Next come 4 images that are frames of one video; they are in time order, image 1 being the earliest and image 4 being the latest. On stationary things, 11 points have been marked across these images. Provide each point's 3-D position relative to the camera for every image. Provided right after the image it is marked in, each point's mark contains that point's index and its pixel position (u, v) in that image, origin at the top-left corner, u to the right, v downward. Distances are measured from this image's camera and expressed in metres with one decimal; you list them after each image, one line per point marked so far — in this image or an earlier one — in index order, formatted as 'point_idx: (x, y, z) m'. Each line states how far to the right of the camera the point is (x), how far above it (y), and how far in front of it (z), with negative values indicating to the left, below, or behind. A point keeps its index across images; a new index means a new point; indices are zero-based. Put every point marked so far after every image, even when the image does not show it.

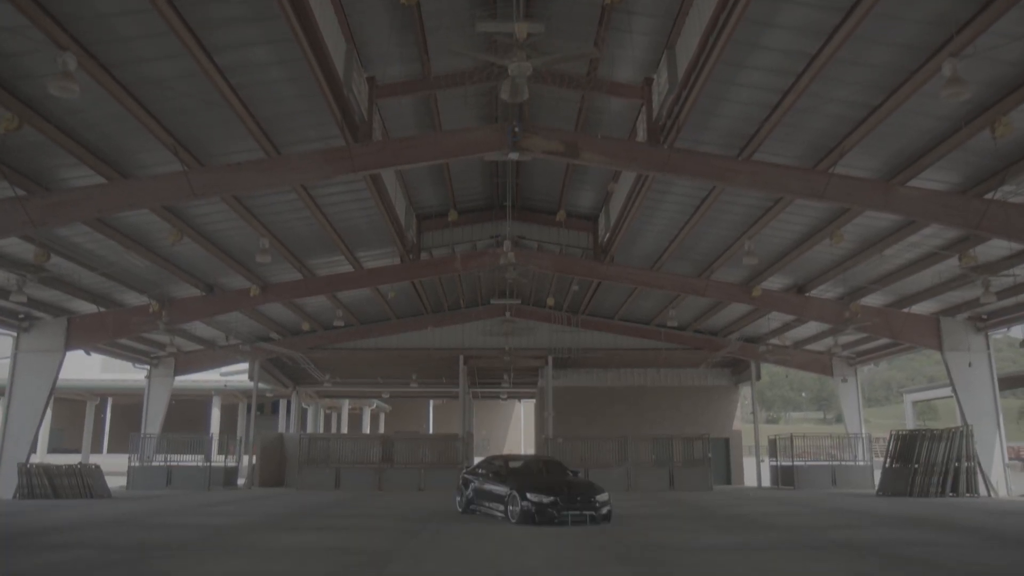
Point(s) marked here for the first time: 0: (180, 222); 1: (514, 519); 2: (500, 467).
0: (-5.9, +1.2, +15.8) m
1: (0.0, -3.5, +13.3) m
2: (-0.2, -2.9, +14.6) m
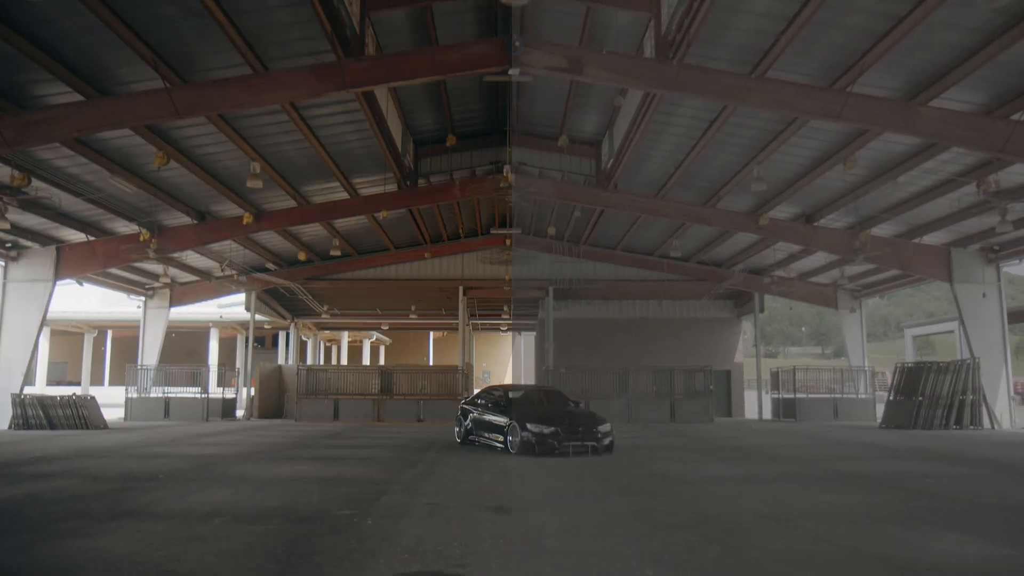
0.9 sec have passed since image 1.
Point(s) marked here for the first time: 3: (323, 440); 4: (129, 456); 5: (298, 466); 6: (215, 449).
0: (-5.9, +2.4, +15.2) m
1: (0.0, -2.4, +13.0) m
2: (-0.2, -1.8, +14.3) m
3: (-3.6, -2.9, +16.8) m
4: (-5.4, -2.3, +12.4) m
5: (-2.6, -2.2, +11.0) m
6: (-4.7, -2.5, +14.1) m
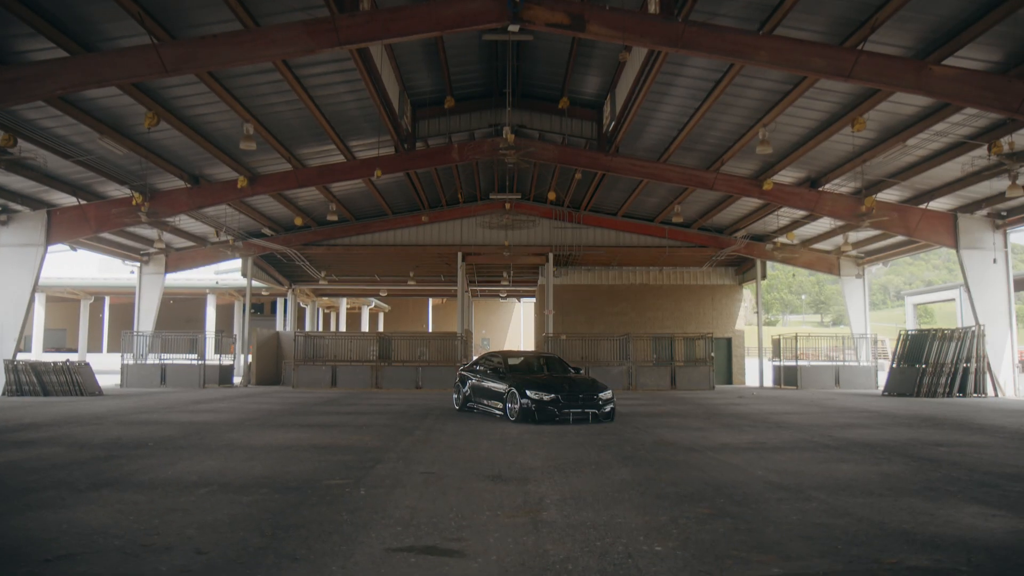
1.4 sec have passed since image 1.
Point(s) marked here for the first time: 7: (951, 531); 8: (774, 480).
0: (-5.9, +3.0, +14.7) m
1: (0.0, -1.9, +12.7) m
2: (-0.2, -1.2, +14.0) m
3: (-3.6, -2.2, +16.5) m
4: (-5.4, -1.8, +12.1) m
5: (-2.7, -1.8, +10.7) m
6: (-4.7, -2.0, +13.8) m
7: (+2.3, -1.3, +4.6) m
8: (+2.0, -1.4, +6.6) m
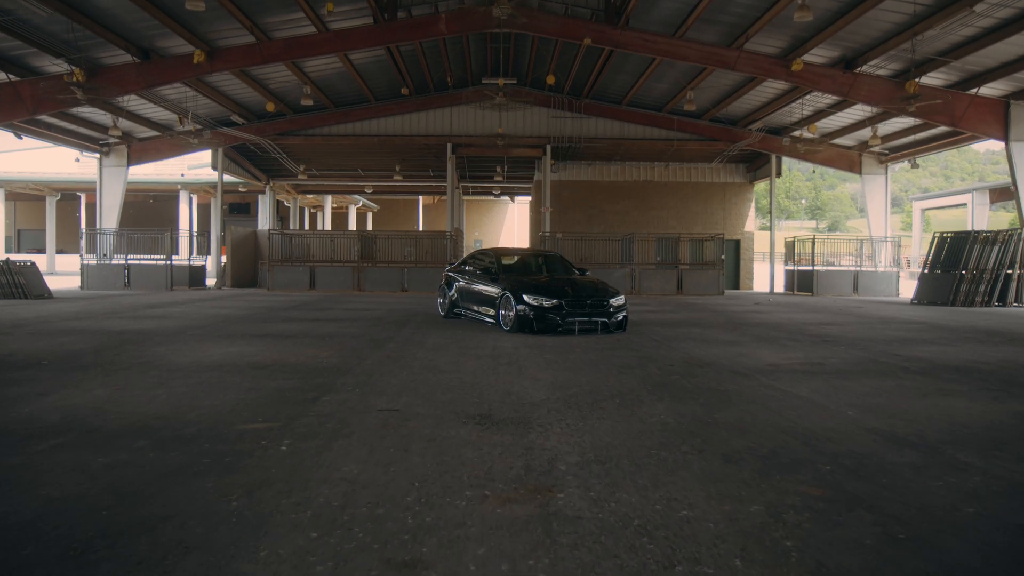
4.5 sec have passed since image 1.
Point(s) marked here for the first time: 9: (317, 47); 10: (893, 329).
0: (-6.0, +4.7, +12.2) m
1: (-0.1, -0.5, +10.8) m
2: (-0.3, +0.3, +11.9) m
3: (-3.7, -0.4, +14.5) m
4: (-5.4, -0.5, +10.1) m
5: (-2.7, -0.6, +8.7) m
6: (-4.8, -0.5, +11.8) m
7: (+2.3, -0.8, +2.6) m
8: (+1.9, -0.7, +4.6) m
9: (-3.9, +4.8, +17.8) m
10: (+5.0, -0.5, +11.6) m
